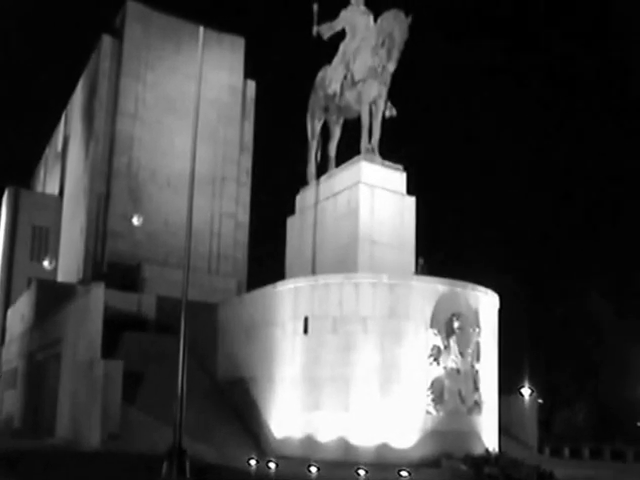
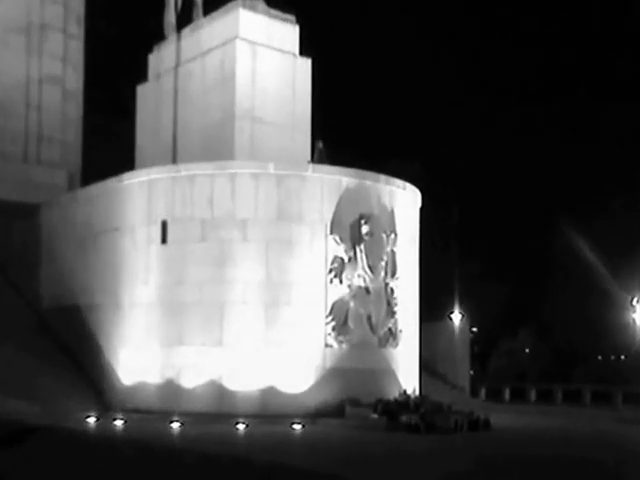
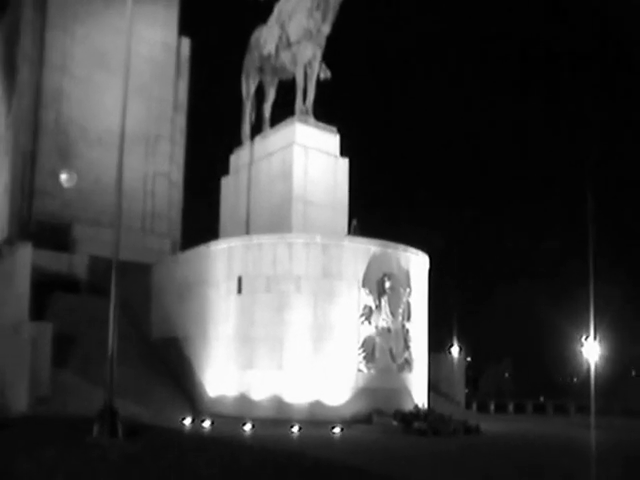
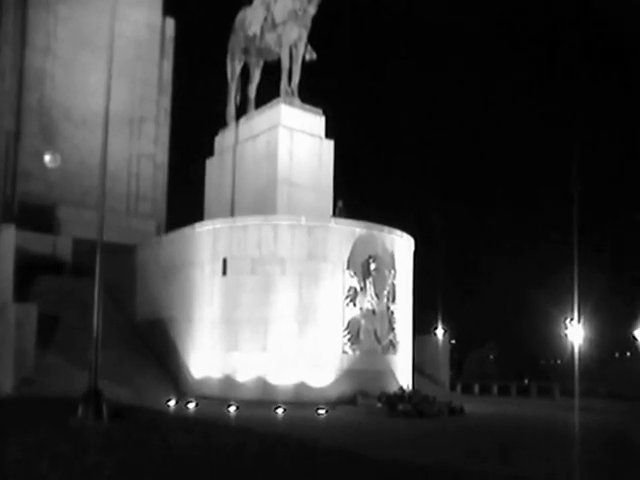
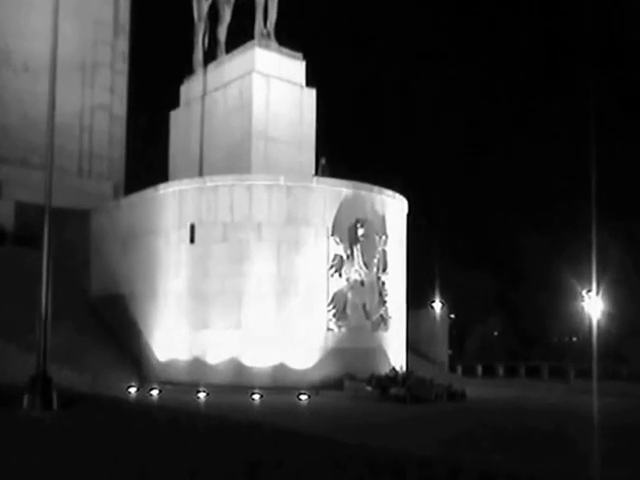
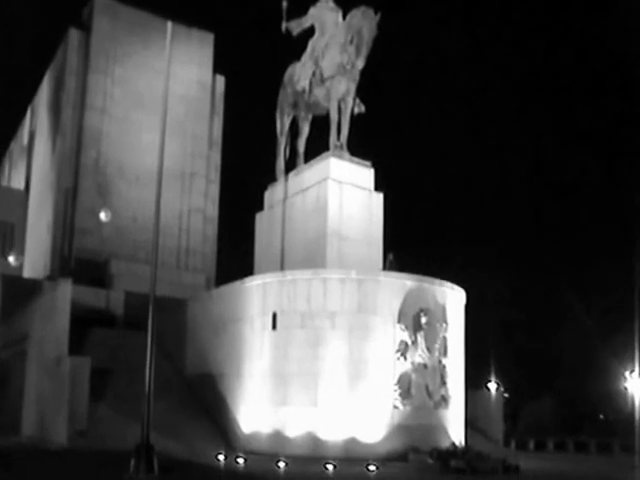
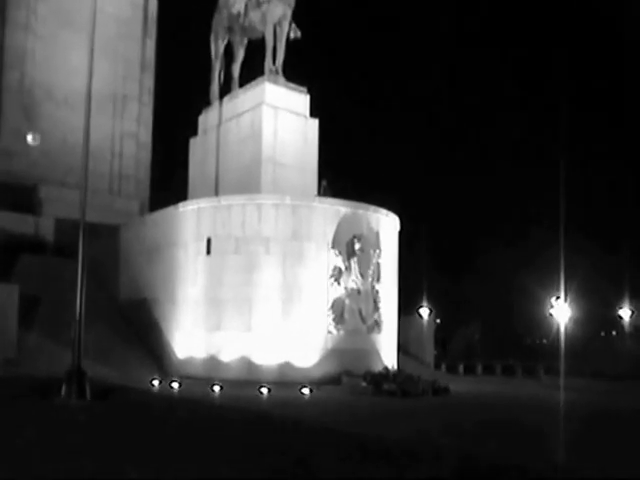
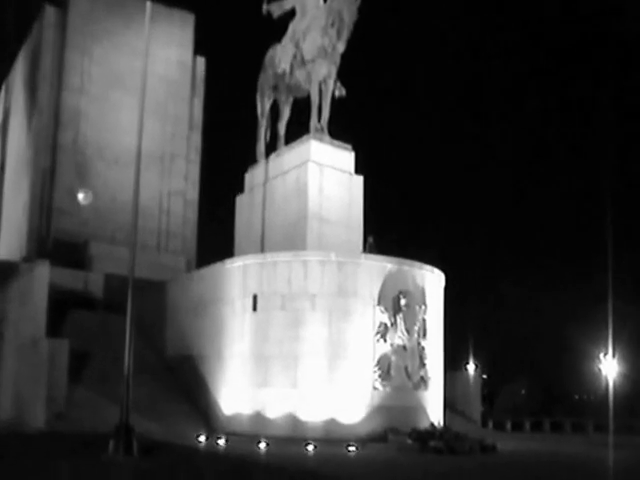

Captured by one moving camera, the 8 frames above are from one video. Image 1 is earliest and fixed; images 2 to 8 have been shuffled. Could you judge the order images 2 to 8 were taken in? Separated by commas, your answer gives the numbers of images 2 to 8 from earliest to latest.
6, 8, 3, 4, 7, 5, 2
